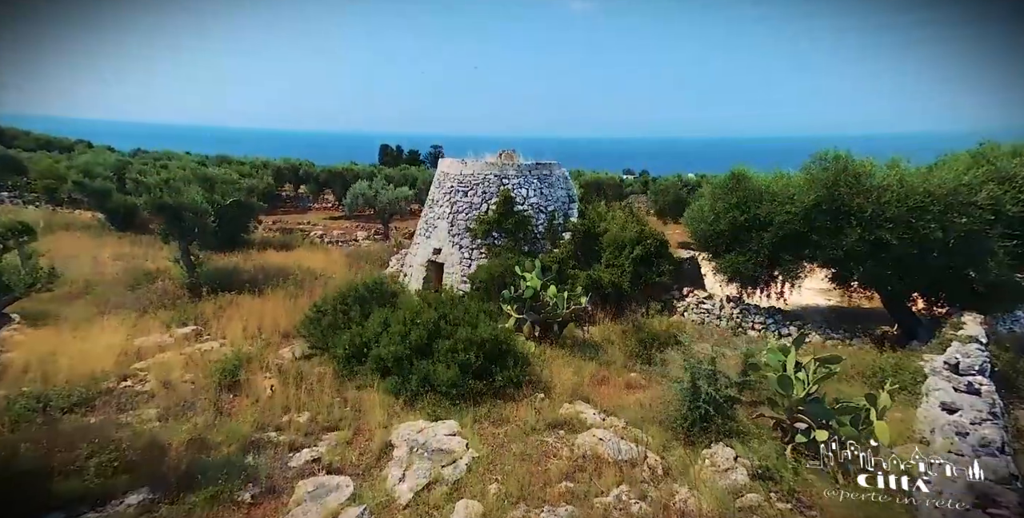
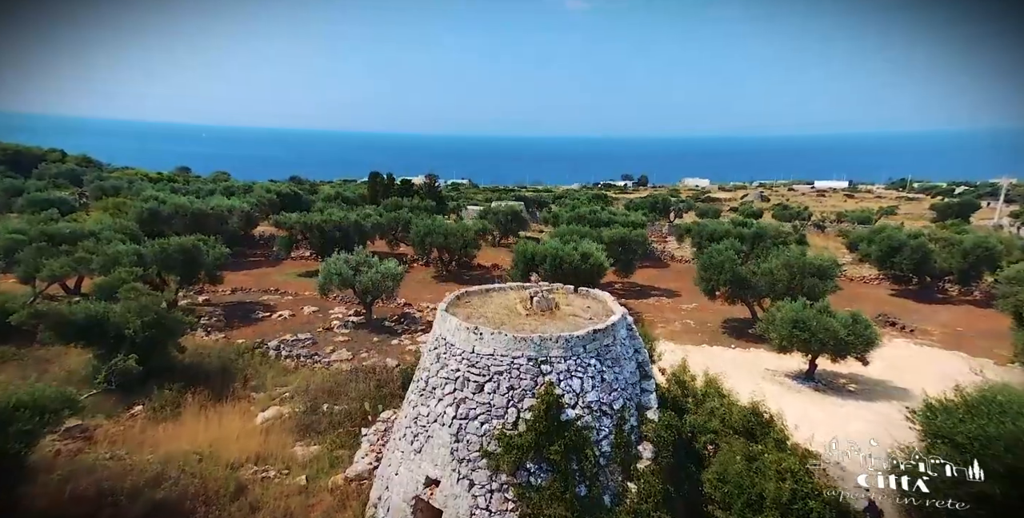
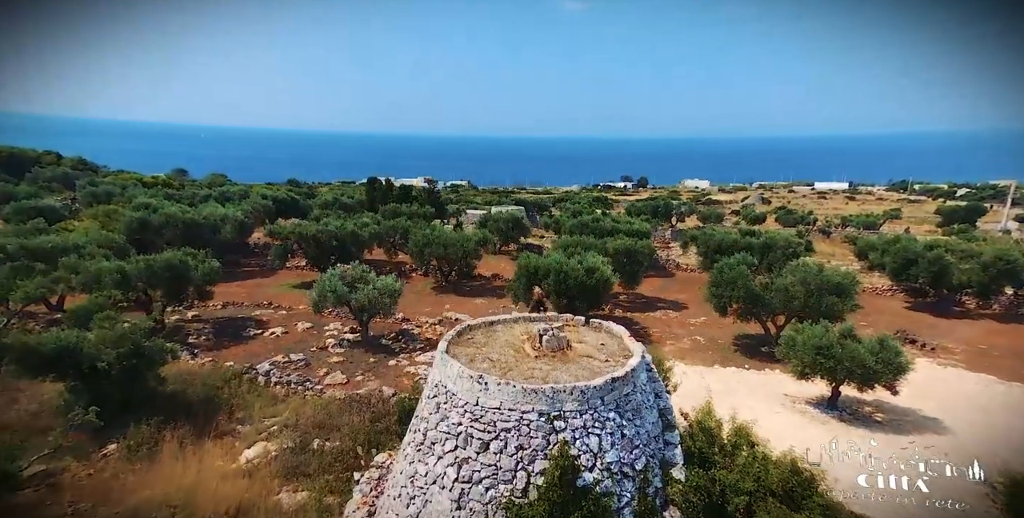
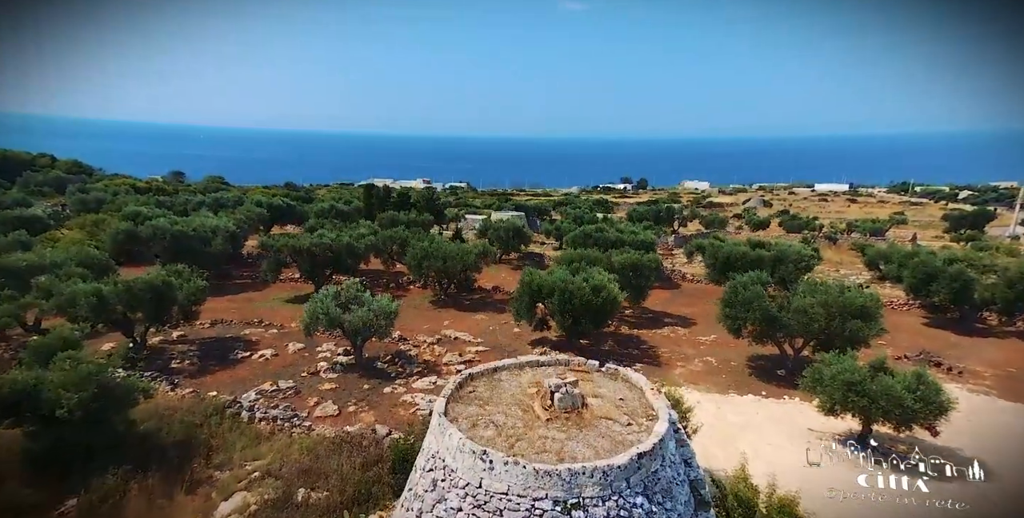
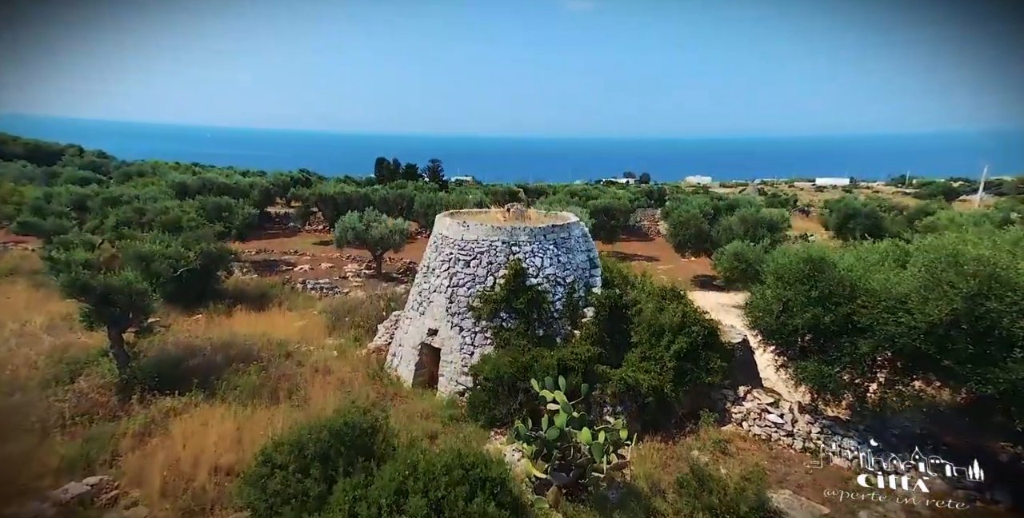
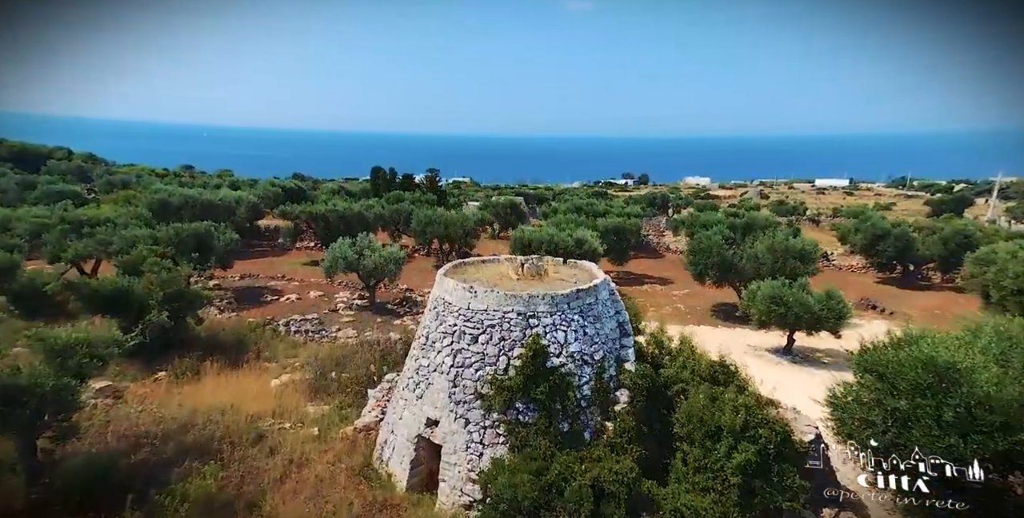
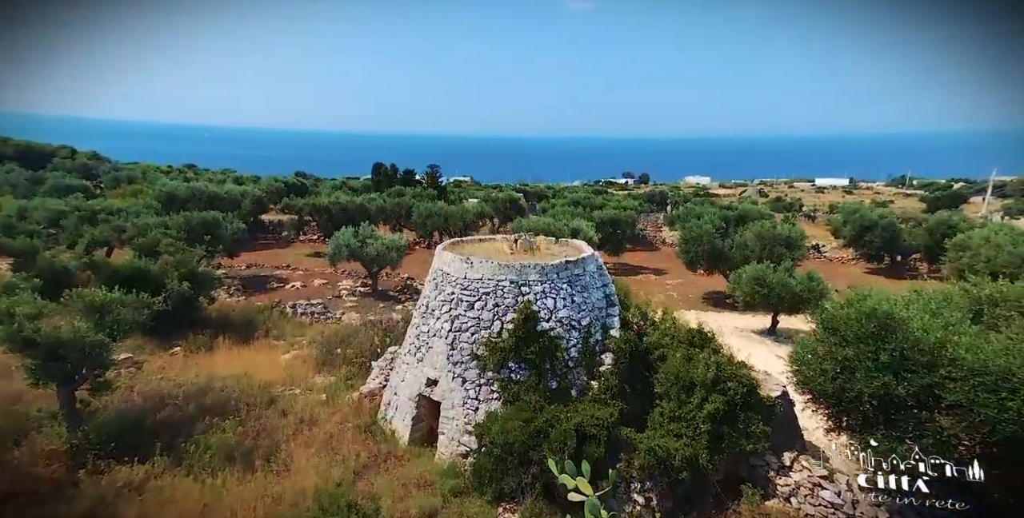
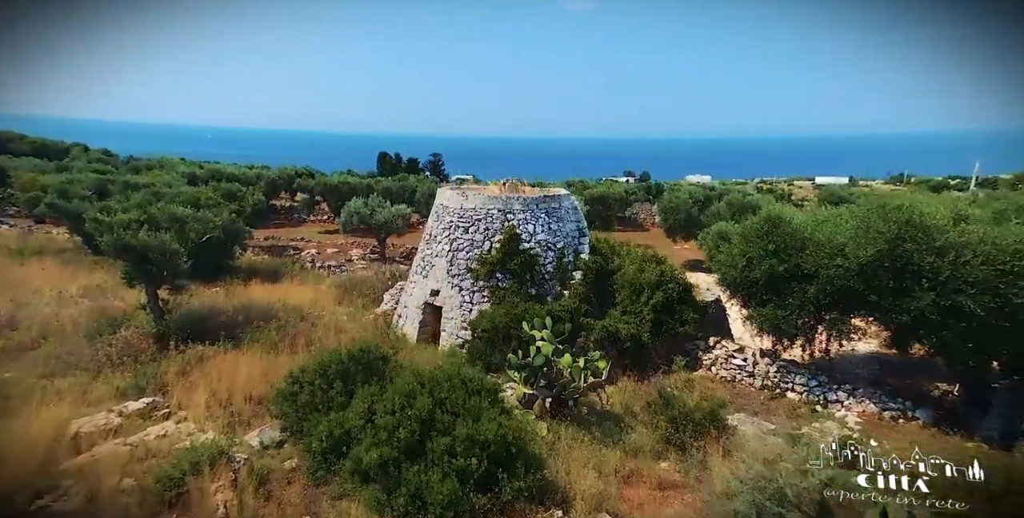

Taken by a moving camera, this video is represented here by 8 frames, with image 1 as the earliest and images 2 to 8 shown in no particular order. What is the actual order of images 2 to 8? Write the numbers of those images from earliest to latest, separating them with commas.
8, 5, 7, 6, 2, 3, 4
